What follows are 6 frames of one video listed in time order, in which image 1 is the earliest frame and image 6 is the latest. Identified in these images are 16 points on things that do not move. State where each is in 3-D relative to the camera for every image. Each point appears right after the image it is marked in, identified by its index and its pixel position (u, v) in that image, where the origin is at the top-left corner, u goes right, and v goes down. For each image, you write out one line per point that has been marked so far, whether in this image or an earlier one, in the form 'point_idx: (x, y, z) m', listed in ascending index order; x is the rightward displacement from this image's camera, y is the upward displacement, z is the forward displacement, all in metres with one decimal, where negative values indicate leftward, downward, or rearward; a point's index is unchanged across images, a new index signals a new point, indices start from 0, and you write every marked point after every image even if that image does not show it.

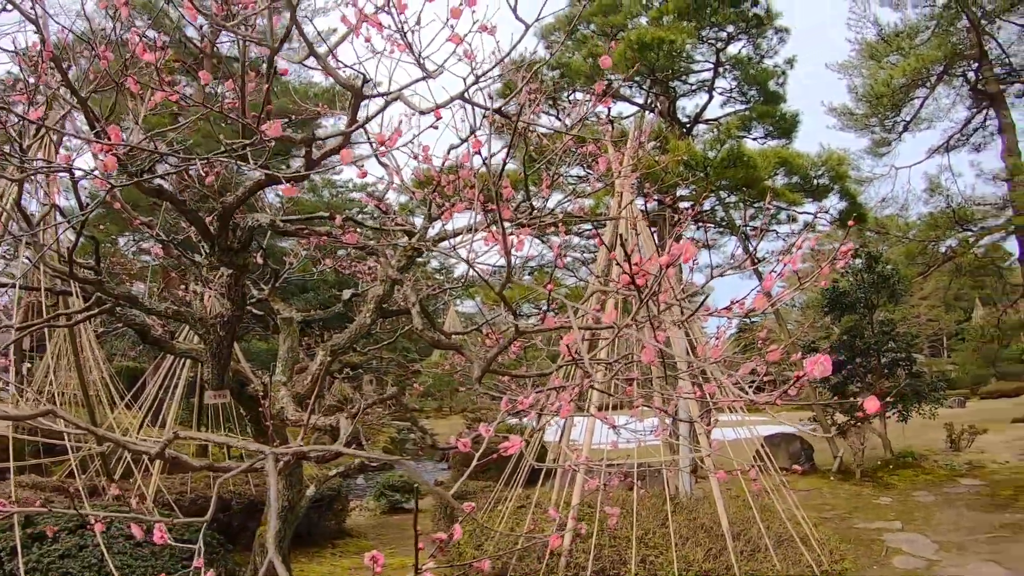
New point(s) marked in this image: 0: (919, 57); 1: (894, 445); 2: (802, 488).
0: (+4.9, +2.7, +11.2) m
1: (+4.5, -1.8, +11.1) m
2: (+2.6, -1.8, +8.5) m
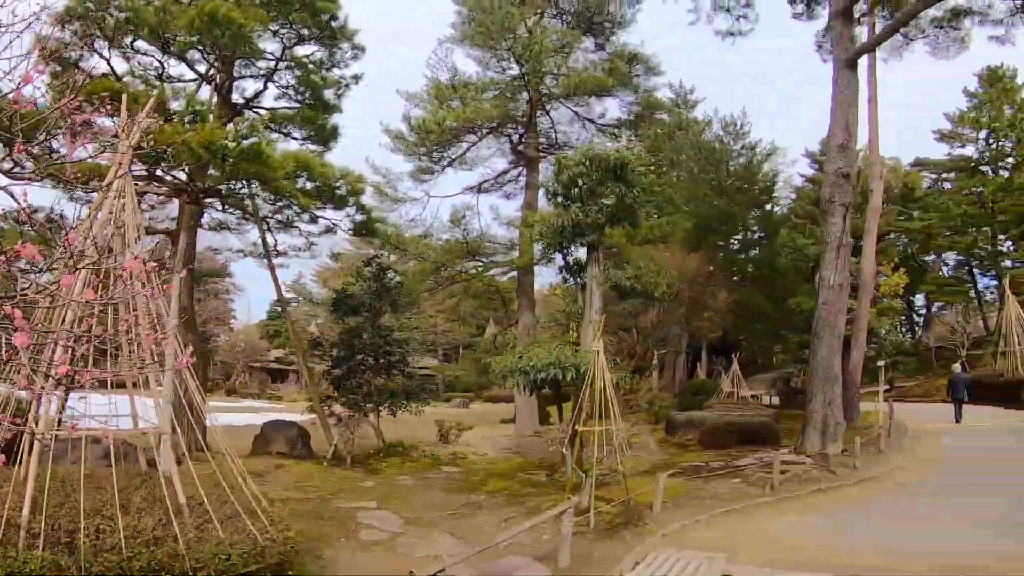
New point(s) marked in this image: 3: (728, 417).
0: (-0.5, +2.4, +12.4) m
1: (-1.5, -2.0, +12.0) m
2: (-2.0, -1.8, +8.8) m
3: (+2.8, -1.7, +11.8) m
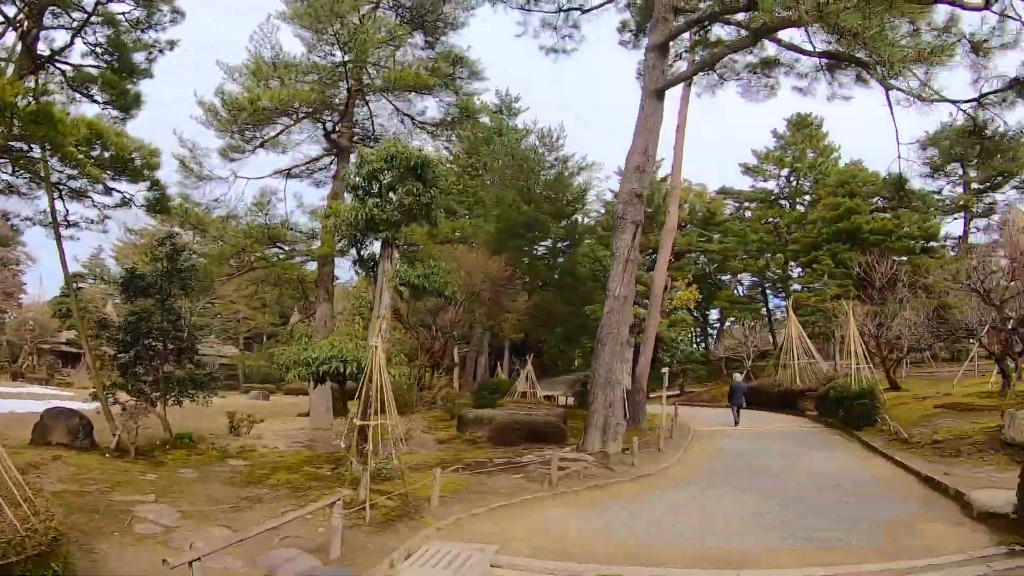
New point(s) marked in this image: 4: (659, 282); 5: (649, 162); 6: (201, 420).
0: (-3.0, +2.5, +12.2) m
1: (-4.2, -1.8, +11.6) m
2: (-4.0, -1.6, +8.4) m
3: (+0.1, -1.7, +12.2) m
4: (+2.0, +0.1, +12.9) m
5: (+1.3, +1.2, +9.2) m
6: (-4.3, -1.9, +12.9) m
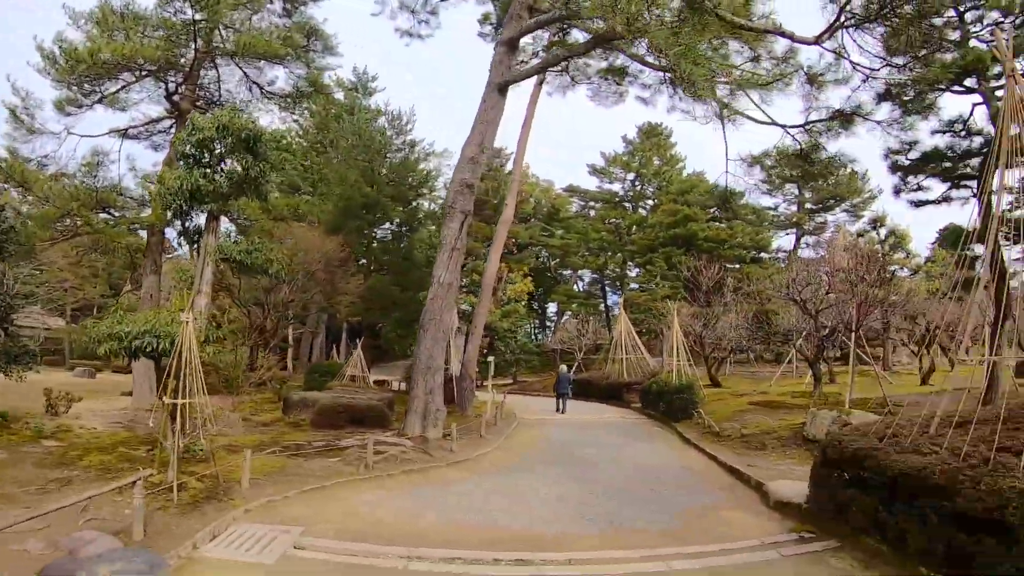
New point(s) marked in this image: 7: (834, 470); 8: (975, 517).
0: (-4.9, +3.0, +11.4) m
1: (-6.3, -1.3, +10.7) m
2: (-5.6, -1.1, +7.5) m
3: (-2.1, -1.5, +12.0) m
4: (-0.3, +0.3, +13.0) m
5: (-0.3, +1.3, +9.1) m
6: (-6.6, -1.3, +11.9) m
7: (+1.5, -0.8, +4.2) m
8: (+1.5, -0.8, +3.0) m
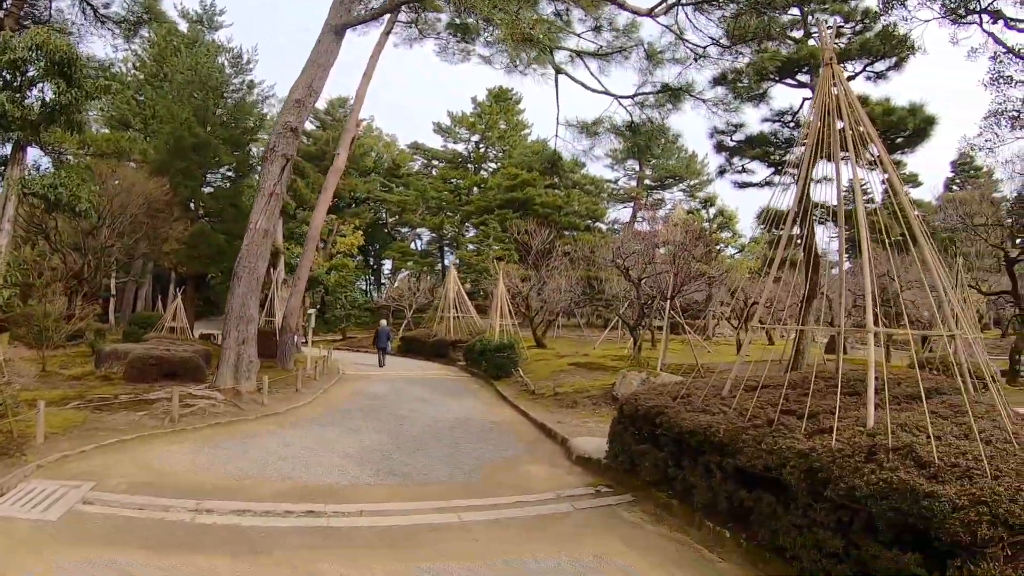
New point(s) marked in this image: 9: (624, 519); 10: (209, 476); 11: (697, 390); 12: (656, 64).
0: (-6.8, +3.8, +10.2) m
1: (-8.2, -0.4, +9.3) m
2: (-7.0, -0.5, +6.4) m
3: (-4.3, -0.8, +11.3) m
4: (-2.6, +0.9, +12.6) m
5: (-1.9, +1.8, +8.7) m
6: (-8.7, -0.4, +10.5) m
7: (+0.5, -0.6, +4.3) m
8: (+0.8, -0.6, +3.1) m
9: (+0.5, -1.0, +3.8) m
10: (-1.7, -1.0, +5.2) m
11: (+0.9, -0.5, +4.3) m
12: (+1.3, +2.1, +8.7) m
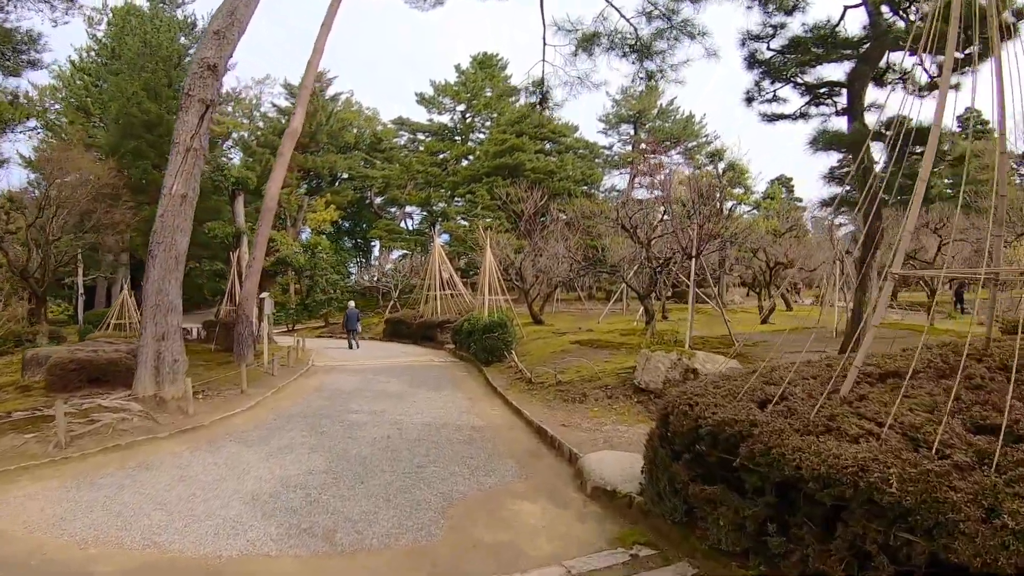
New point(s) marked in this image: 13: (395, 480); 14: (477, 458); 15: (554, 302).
0: (-7.1, +3.7, +8.4) m
1: (-8.3, -0.6, +7.6) m
2: (-7.1, -0.6, +4.7) m
3: (-4.4, -0.7, +9.6) m
4: (-2.8, +1.2, +10.8) m
5: (-2.1, +2.0, +7.0) m
6: (-8.8, -0.5, +8.8) m
7: (+0.5, -0.5, +2.6) m
8: (+0.7, -0.5, +1.5) m
9: (+0.4, -0.8, +2.2) m
10: (-1.7, -0.9, +3.5) m
11: (+0.8, -0.3, +2.6) m
12: (+1.1, +2.4, +6.9) m
13: (-0.5, -0.8, +3.7) m
14: (-0.1, -0.8, +4.0) m
15: (+0.8, -0.3, +18.7) m
